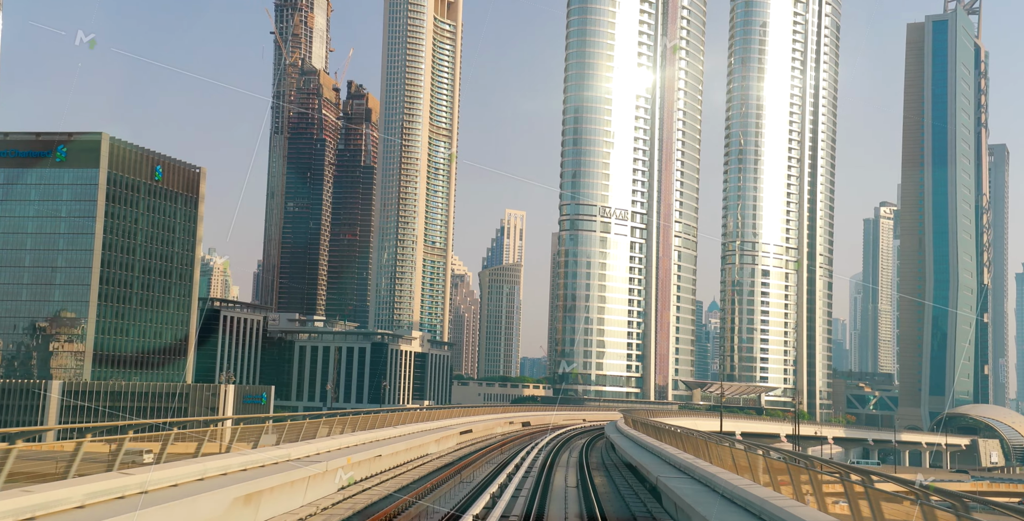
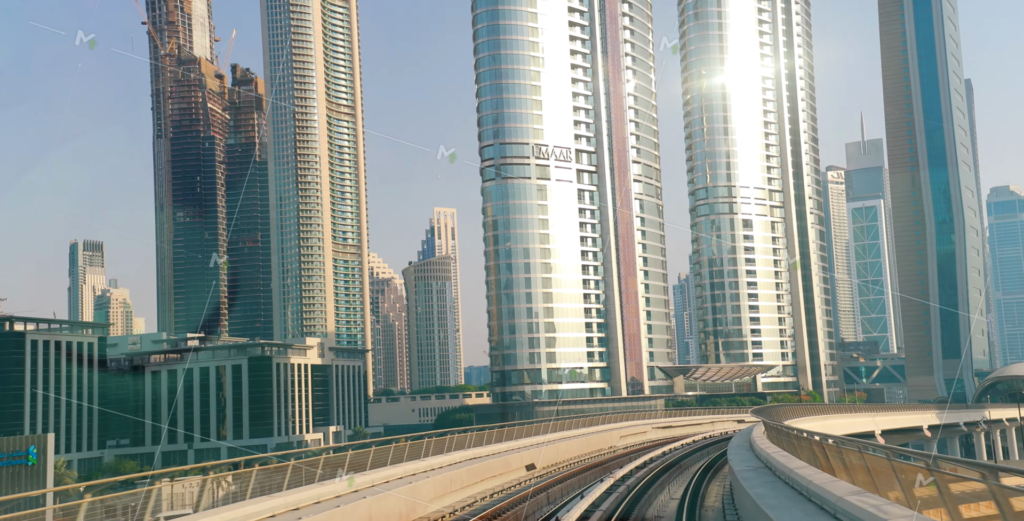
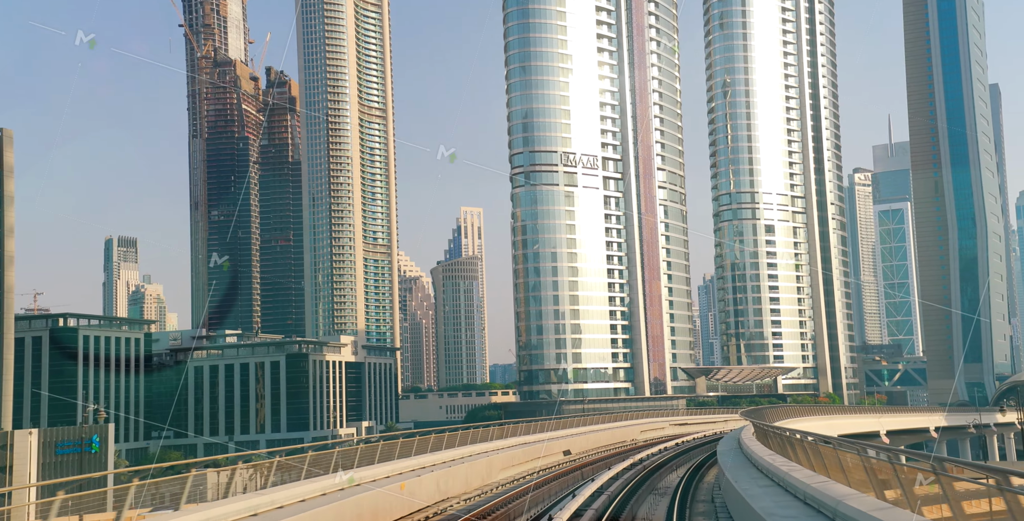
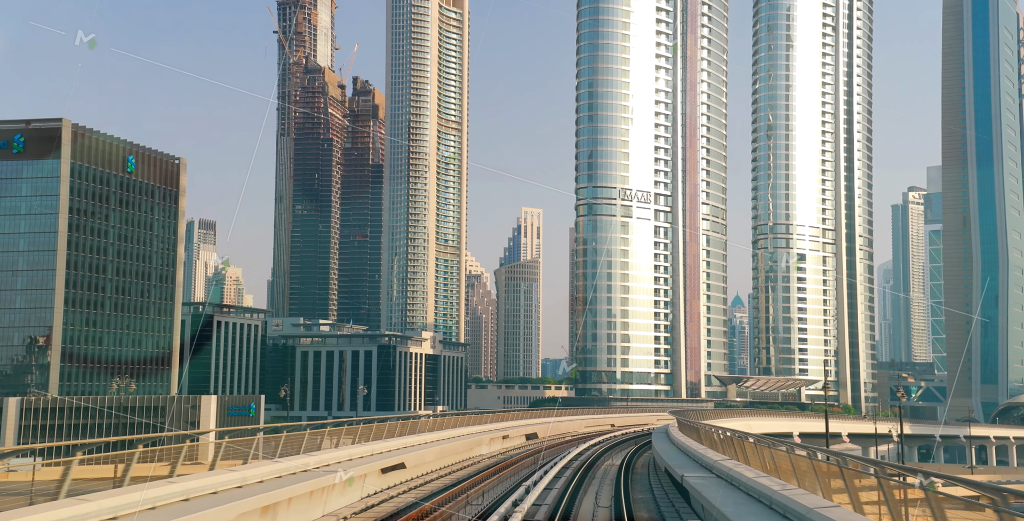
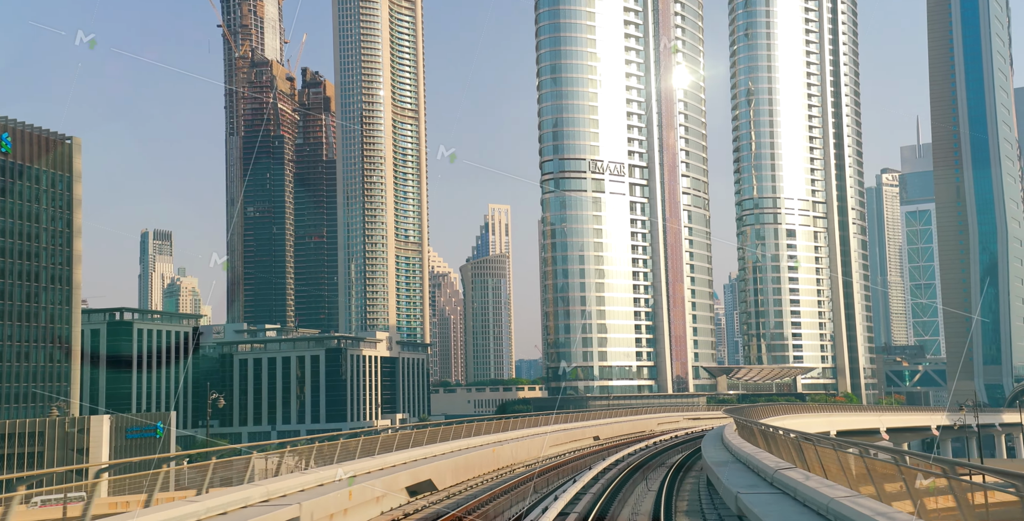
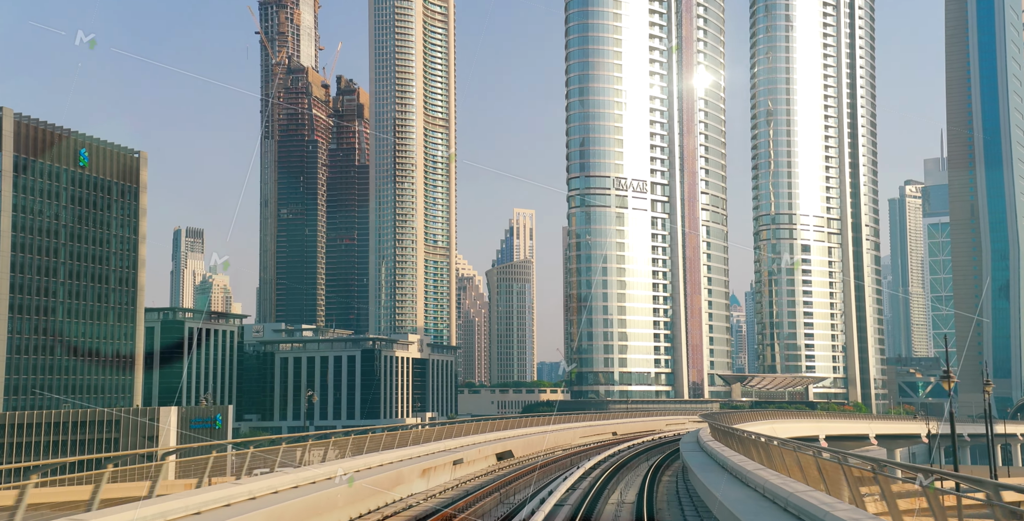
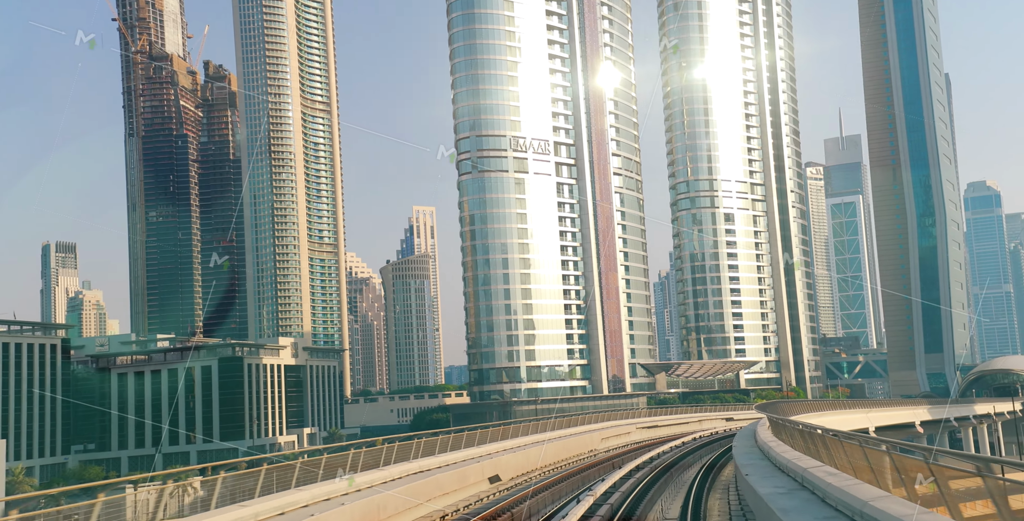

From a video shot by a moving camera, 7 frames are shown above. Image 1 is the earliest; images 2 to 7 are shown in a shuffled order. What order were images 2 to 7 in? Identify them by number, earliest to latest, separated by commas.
4, 6, 5, 3, 2, 7
